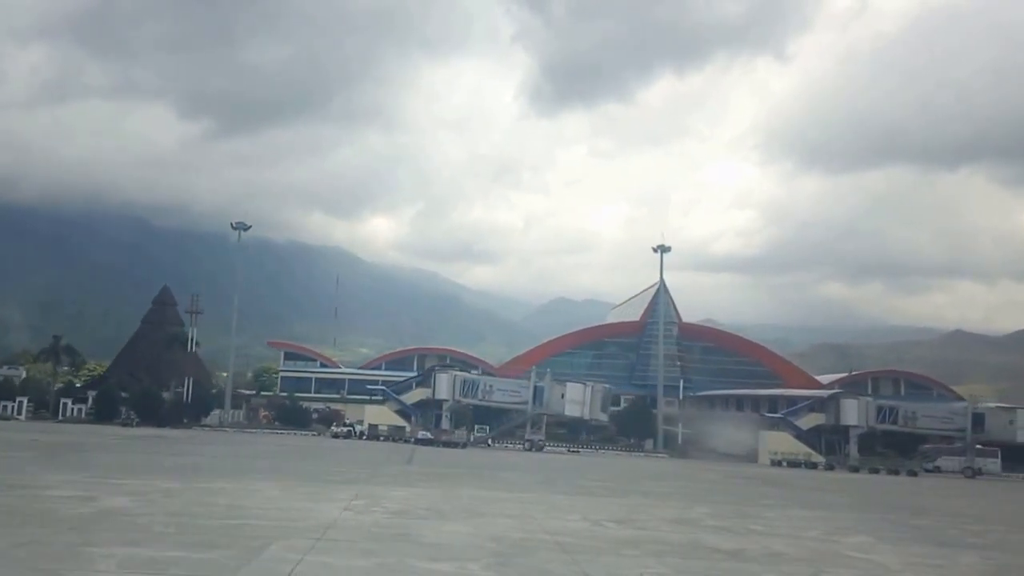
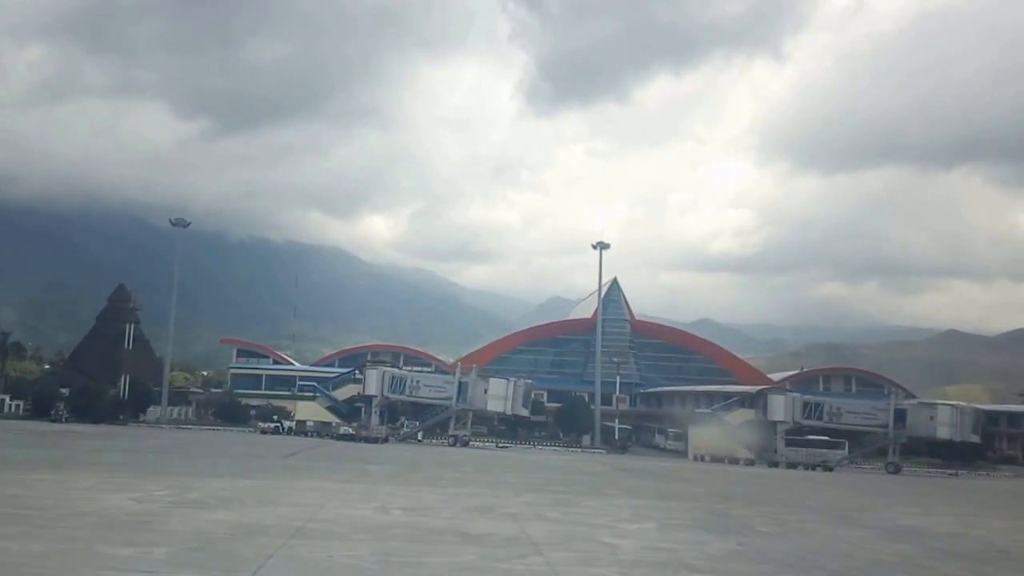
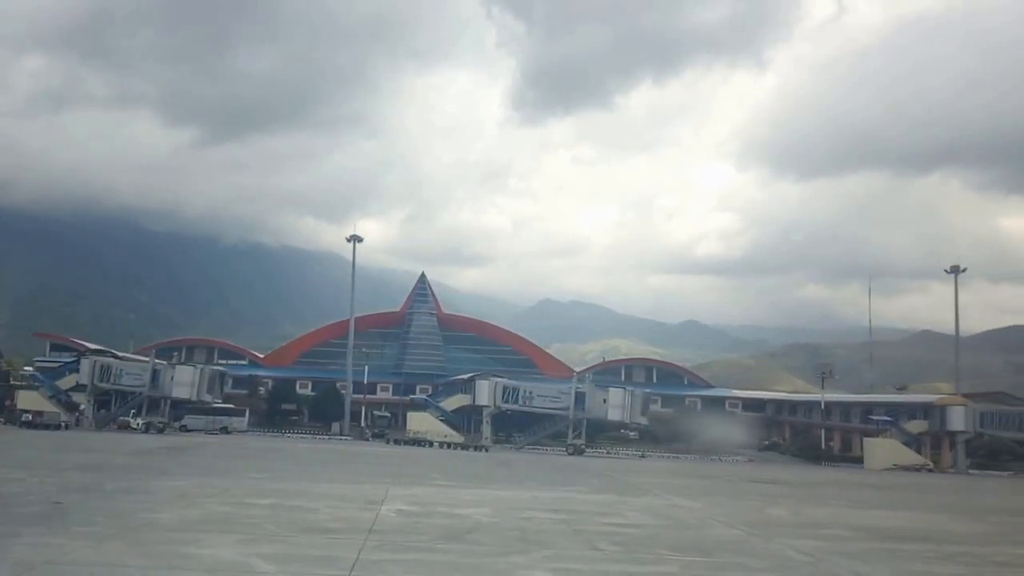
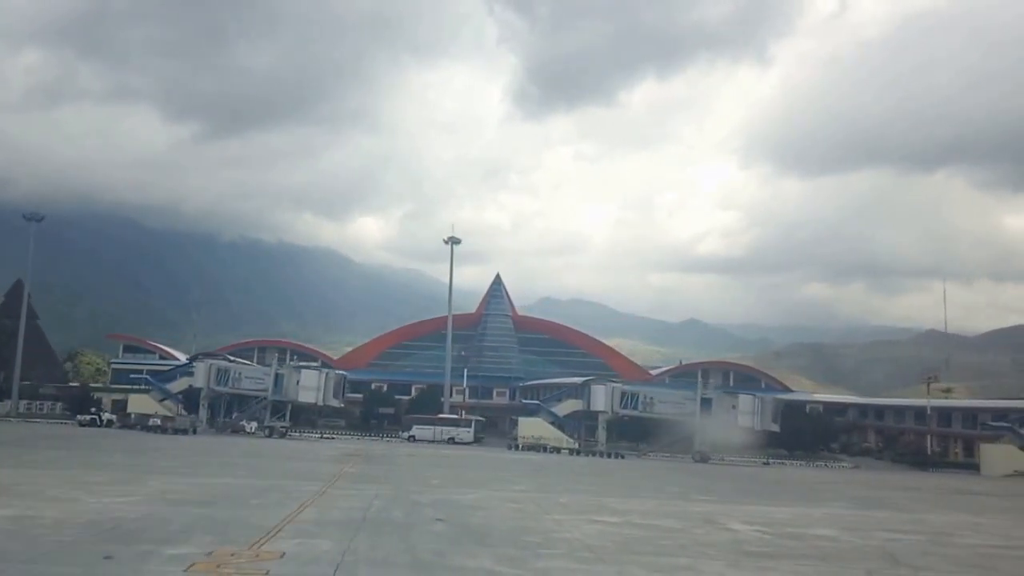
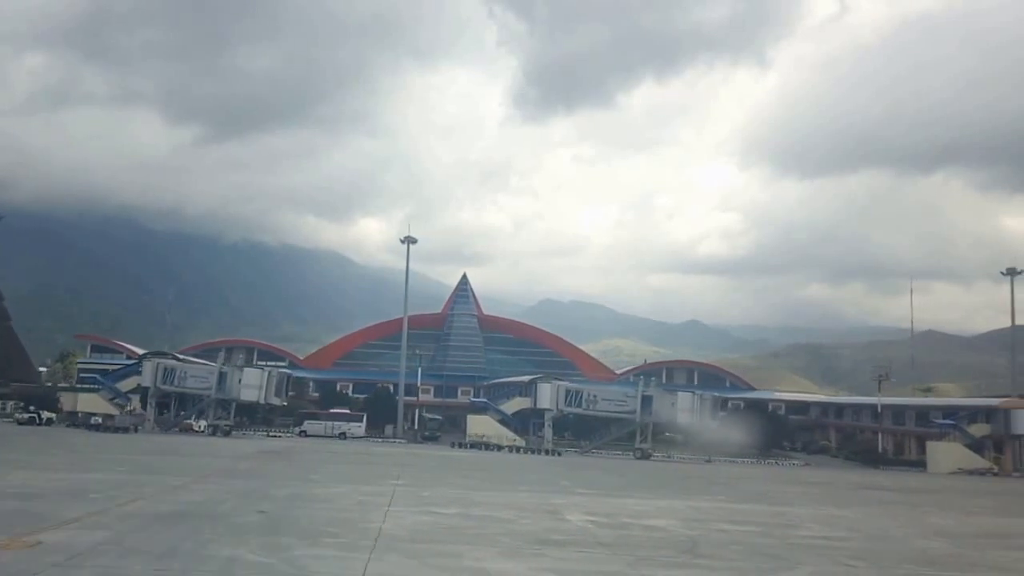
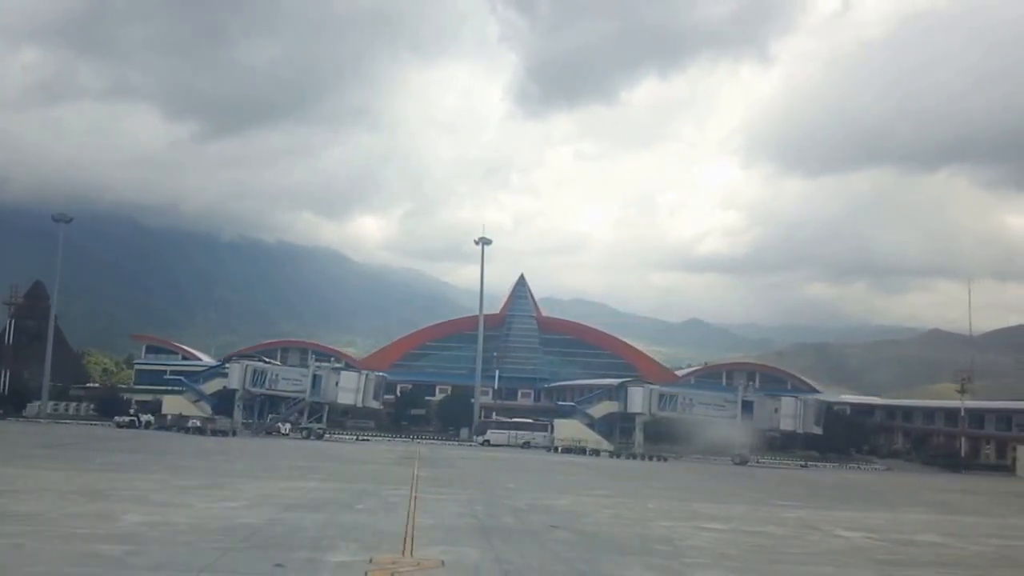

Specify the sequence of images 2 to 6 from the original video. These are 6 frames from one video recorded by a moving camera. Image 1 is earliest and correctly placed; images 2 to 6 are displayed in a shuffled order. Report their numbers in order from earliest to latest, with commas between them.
2, 6, 4, 5, 3
